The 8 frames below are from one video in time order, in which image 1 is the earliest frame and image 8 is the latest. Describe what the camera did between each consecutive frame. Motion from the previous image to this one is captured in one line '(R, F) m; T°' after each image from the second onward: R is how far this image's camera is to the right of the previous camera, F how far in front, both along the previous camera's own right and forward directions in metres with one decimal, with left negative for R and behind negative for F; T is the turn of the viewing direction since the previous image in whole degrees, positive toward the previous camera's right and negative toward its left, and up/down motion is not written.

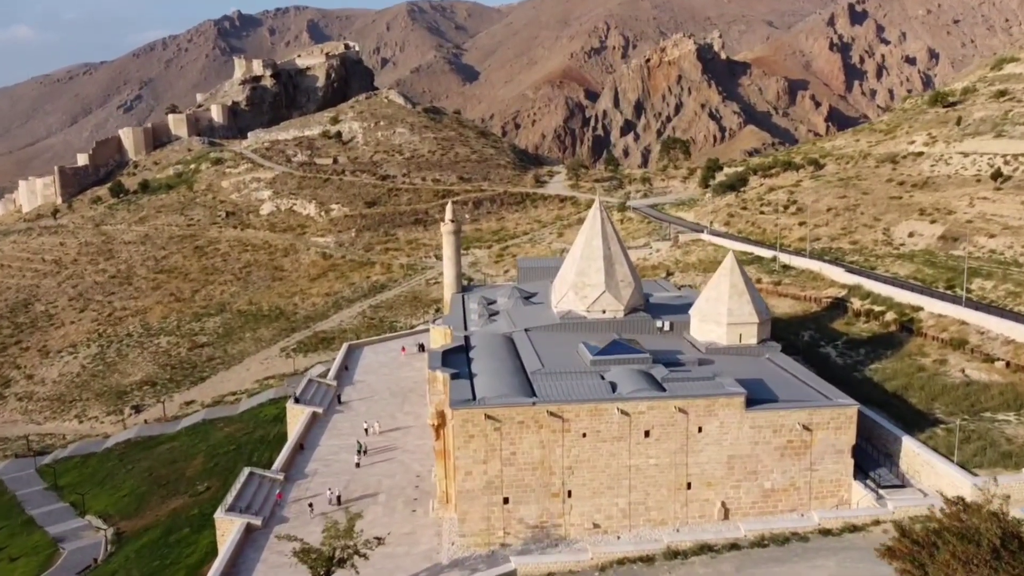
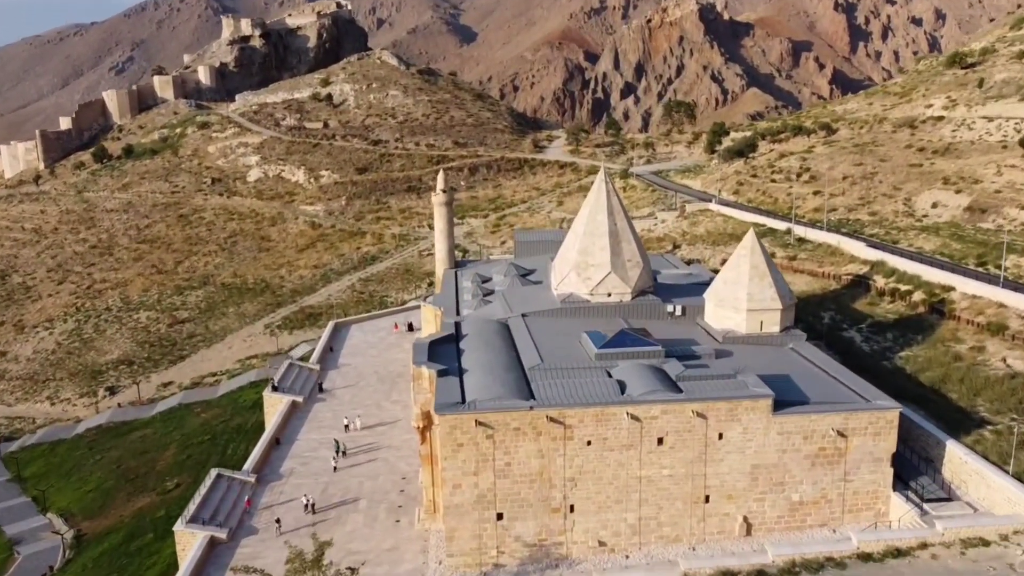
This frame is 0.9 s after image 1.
(+0.1, +2.8) m; 0°
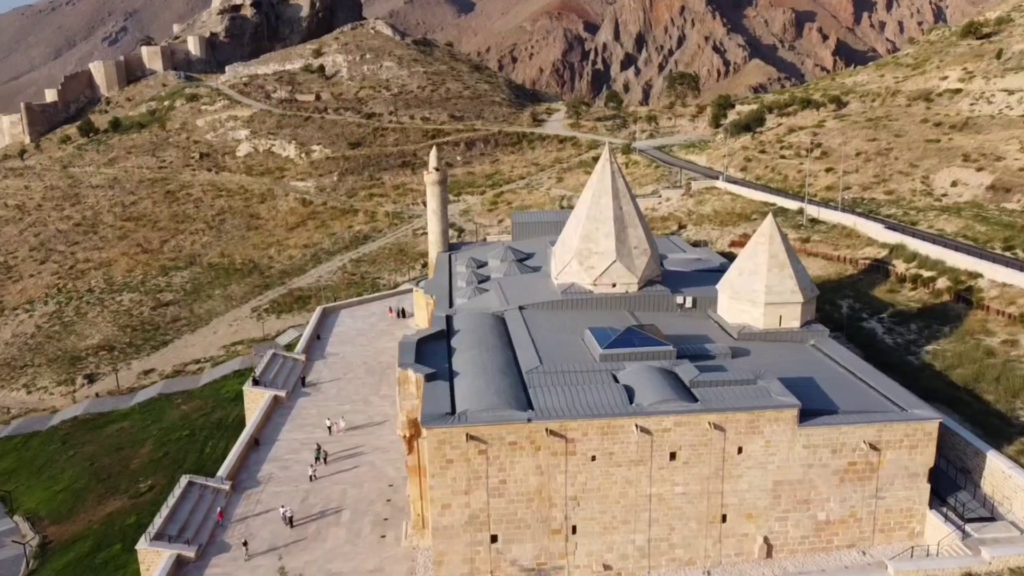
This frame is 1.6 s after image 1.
(+0.1, +2.1) m; 0°
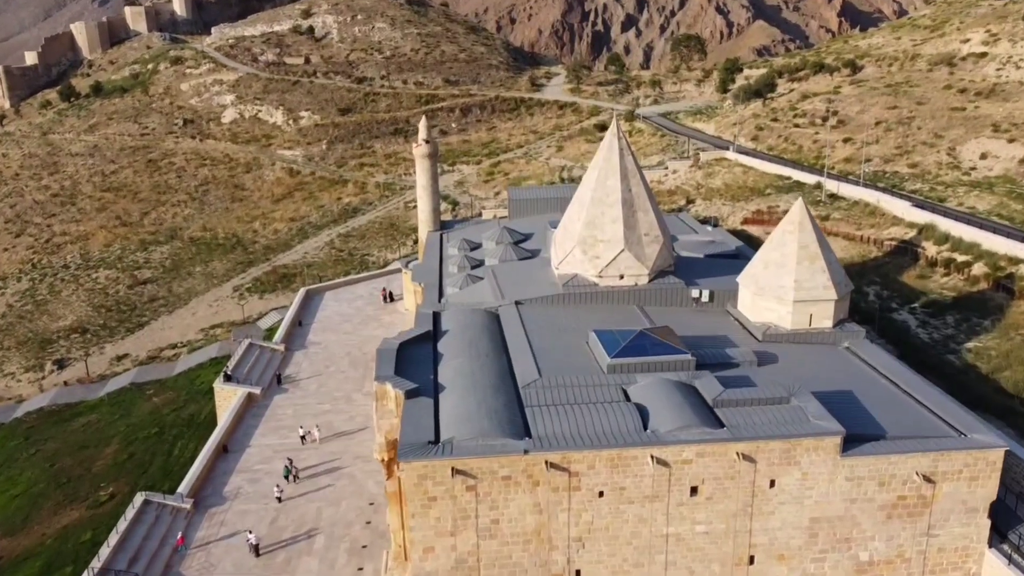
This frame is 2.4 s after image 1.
(+0.1, +2.7) m; 0°
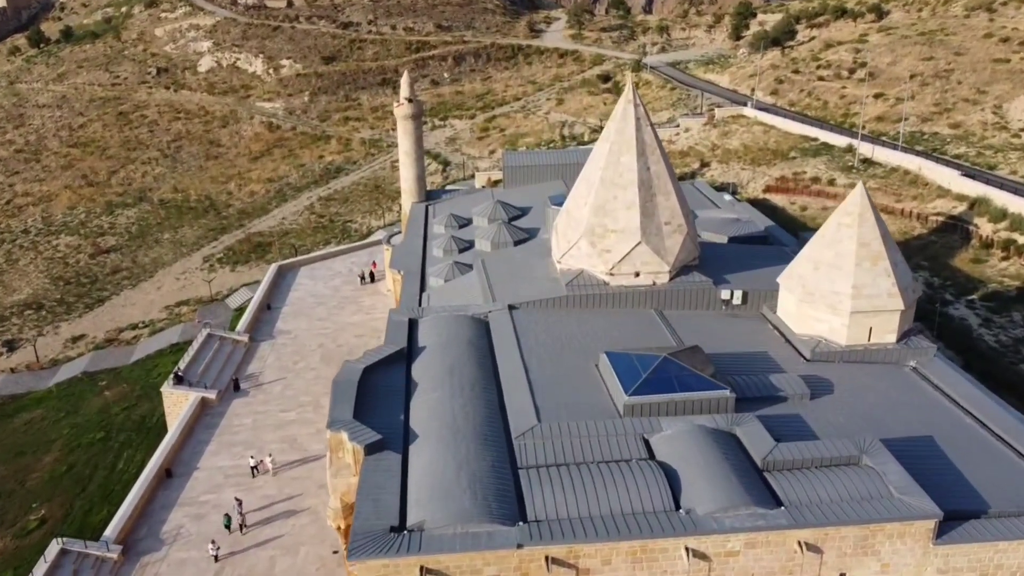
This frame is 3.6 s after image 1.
(+0.1, +3.8) m; 0°
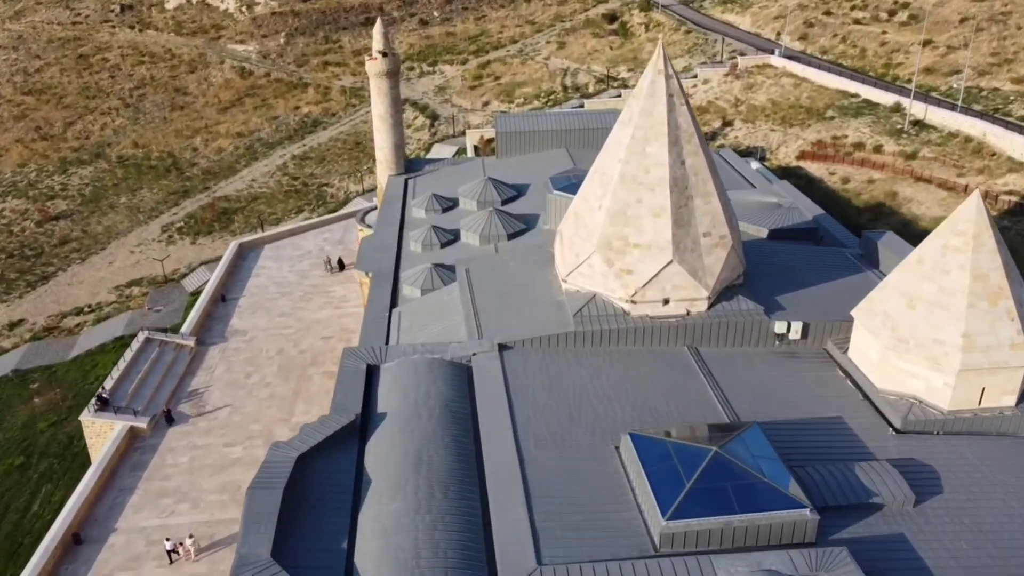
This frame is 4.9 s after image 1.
(+0.1, +4.3) m; 0°
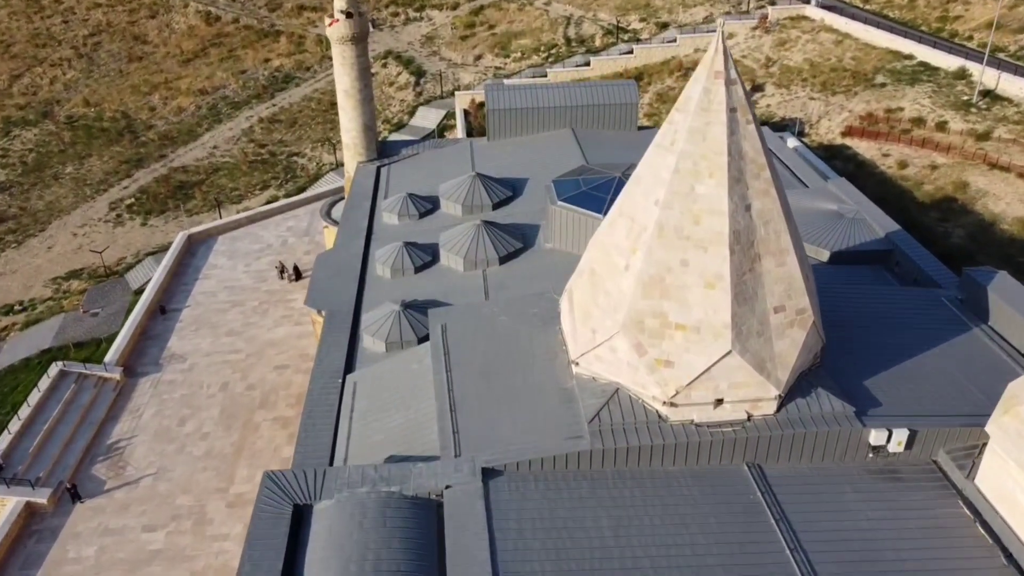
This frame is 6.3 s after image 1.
(+0.1, +4.3) m; 0°
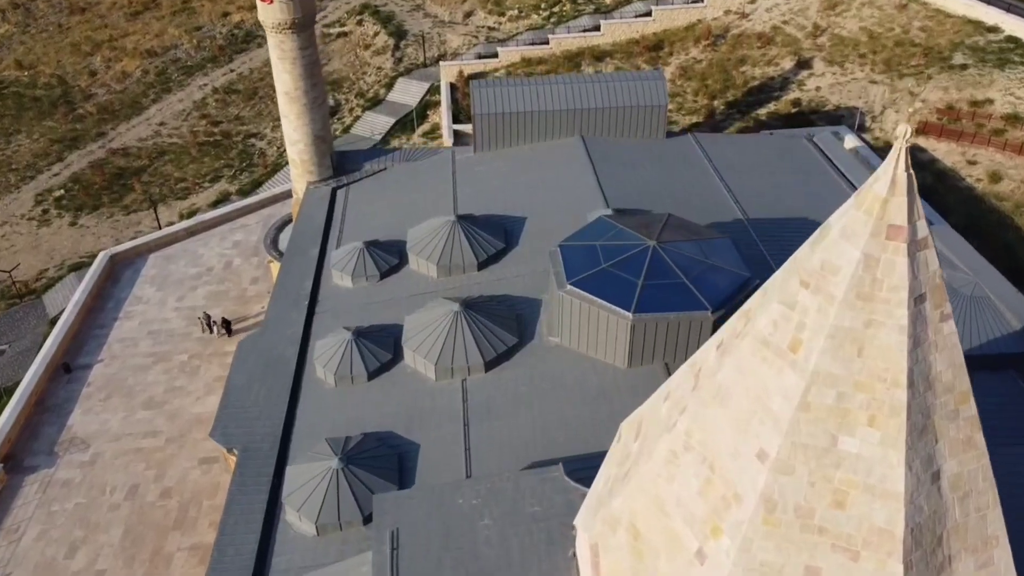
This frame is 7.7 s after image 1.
(+0.1, +4.7) m; 0°
